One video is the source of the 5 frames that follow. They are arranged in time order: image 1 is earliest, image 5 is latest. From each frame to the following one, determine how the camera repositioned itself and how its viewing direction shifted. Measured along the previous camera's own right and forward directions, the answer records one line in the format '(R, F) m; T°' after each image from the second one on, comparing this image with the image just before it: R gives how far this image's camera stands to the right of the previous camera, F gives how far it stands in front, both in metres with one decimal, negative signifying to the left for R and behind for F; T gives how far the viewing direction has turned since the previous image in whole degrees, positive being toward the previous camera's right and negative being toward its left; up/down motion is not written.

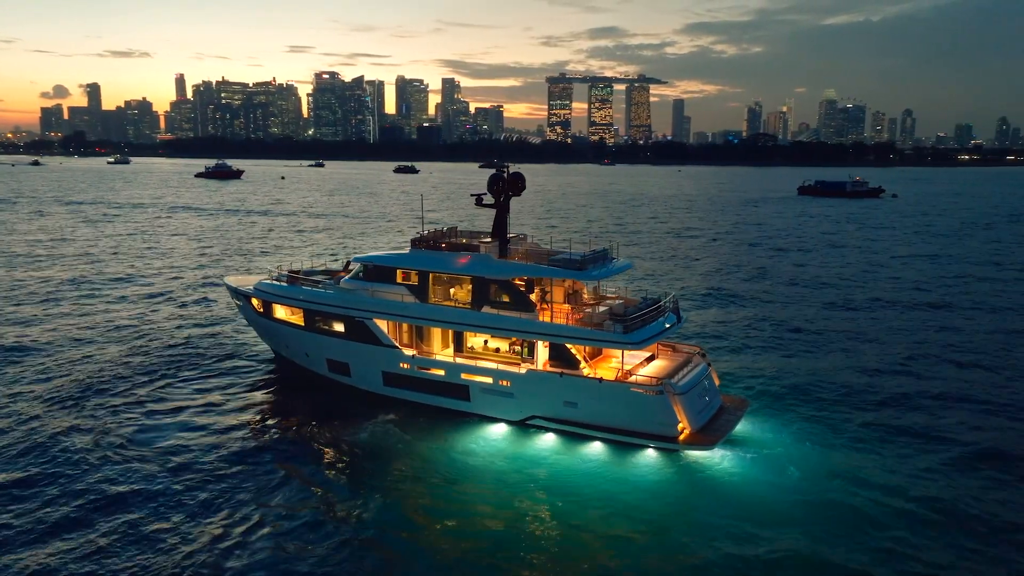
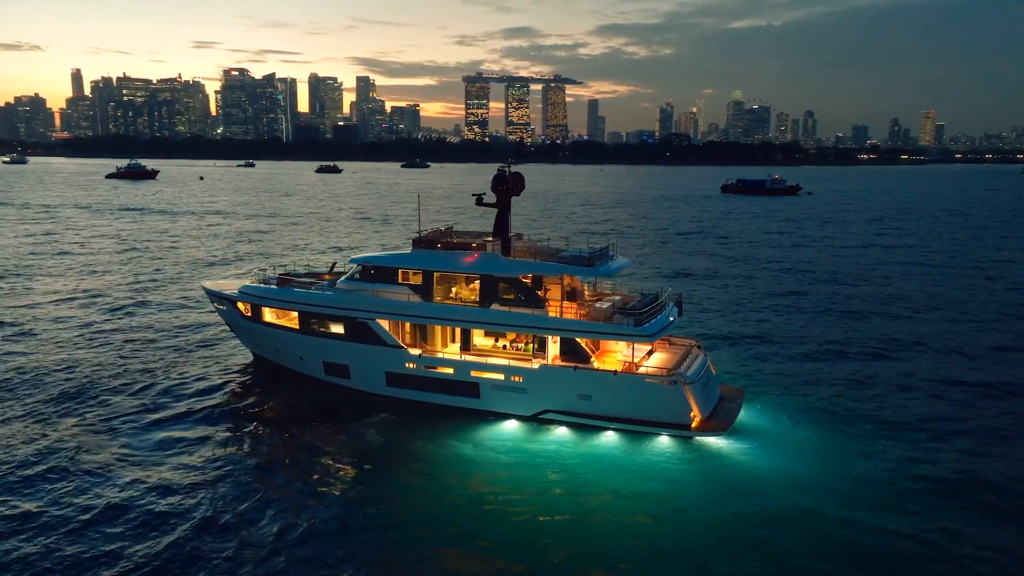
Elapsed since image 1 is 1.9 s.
(-1.8, -0.1) m; +6°
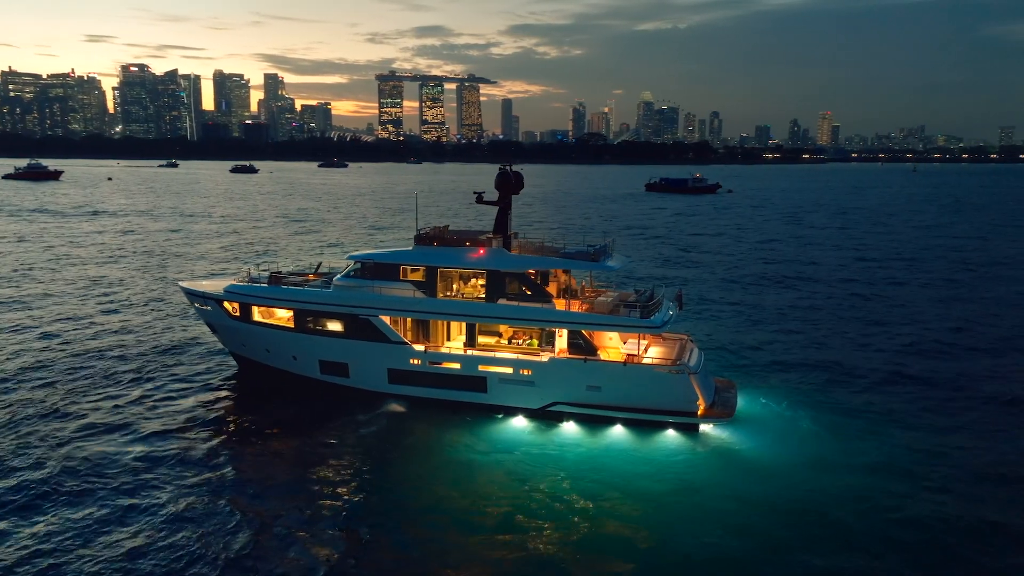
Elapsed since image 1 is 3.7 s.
(-1.8, -0.2) m; +6°
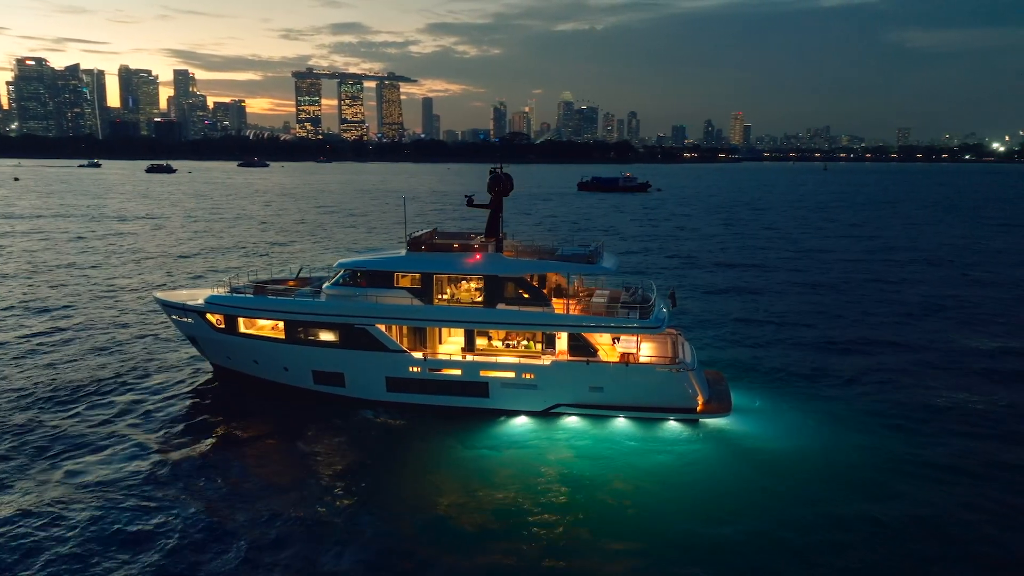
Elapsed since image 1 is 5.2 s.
(-1.5, 0.0) m; +6°
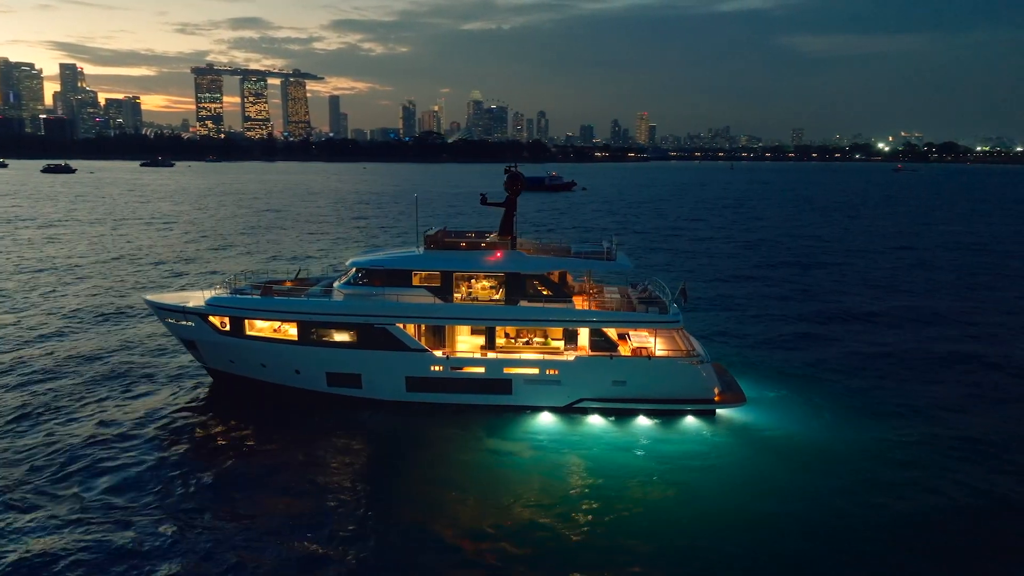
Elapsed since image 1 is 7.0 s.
(-2.2, 0.0) m; +6°
